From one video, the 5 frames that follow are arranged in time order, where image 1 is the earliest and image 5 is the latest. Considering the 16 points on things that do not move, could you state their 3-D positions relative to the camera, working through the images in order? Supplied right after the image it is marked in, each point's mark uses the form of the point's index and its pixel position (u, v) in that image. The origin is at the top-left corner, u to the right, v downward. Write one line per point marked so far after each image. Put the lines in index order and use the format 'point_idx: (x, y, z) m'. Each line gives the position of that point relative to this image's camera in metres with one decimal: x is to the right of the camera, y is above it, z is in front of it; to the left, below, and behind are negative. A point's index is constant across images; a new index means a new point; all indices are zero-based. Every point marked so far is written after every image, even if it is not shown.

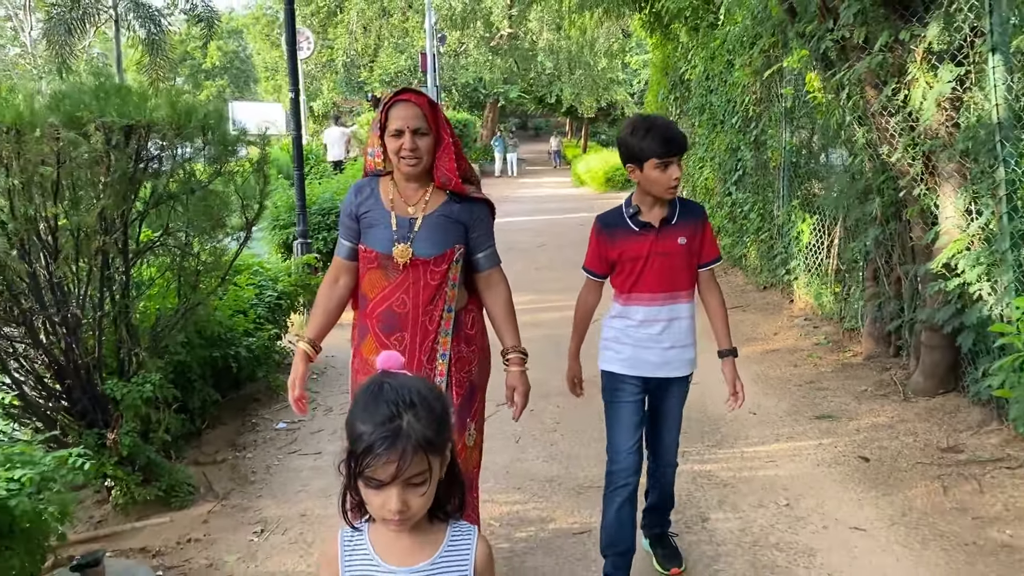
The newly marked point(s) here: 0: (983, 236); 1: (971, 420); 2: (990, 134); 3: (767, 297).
0: (+1.9, +0.2, +3.5) m
1: (+2.0, -0.6, +3.8) m
2: (+1.8, +0.6, +3.4) m
3: (+2.0, -0.1, +6.7) m
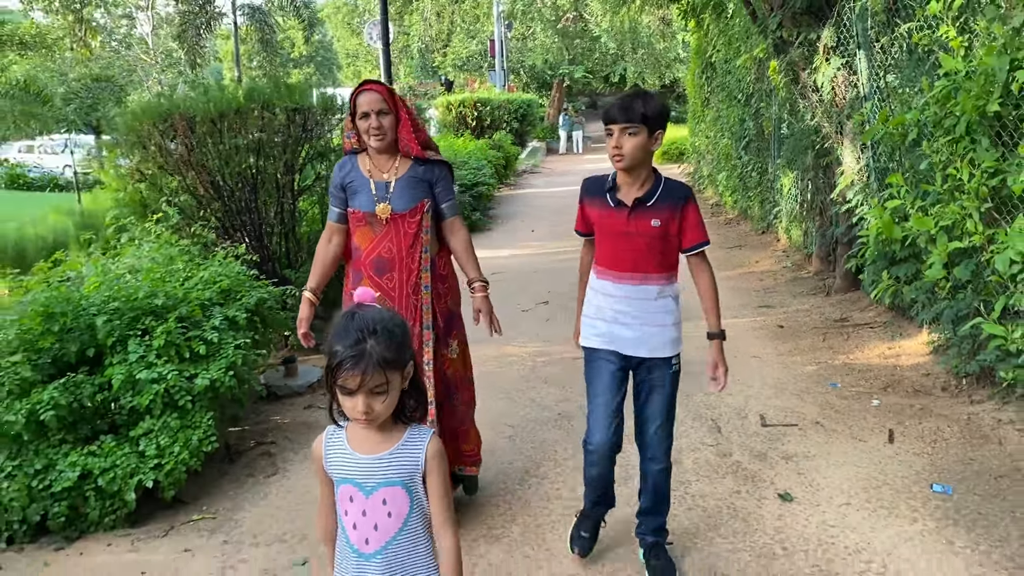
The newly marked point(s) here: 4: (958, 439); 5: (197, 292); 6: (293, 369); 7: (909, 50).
0: (+2.0, +0.7, +5.2) m
1: (+2.2, -0.1, +5.5) m
2: (+2.0, +1.0, +5.0) m
3: (+2.4, +0.5, +8.4) m
4: (+1.8, -0.6, +3.5) m
5: (-1.3, 0.0, +3.7) m
6: (-1.1, -0.4, +4.5) m
7: (+1.9, +1.2, +4.4) m
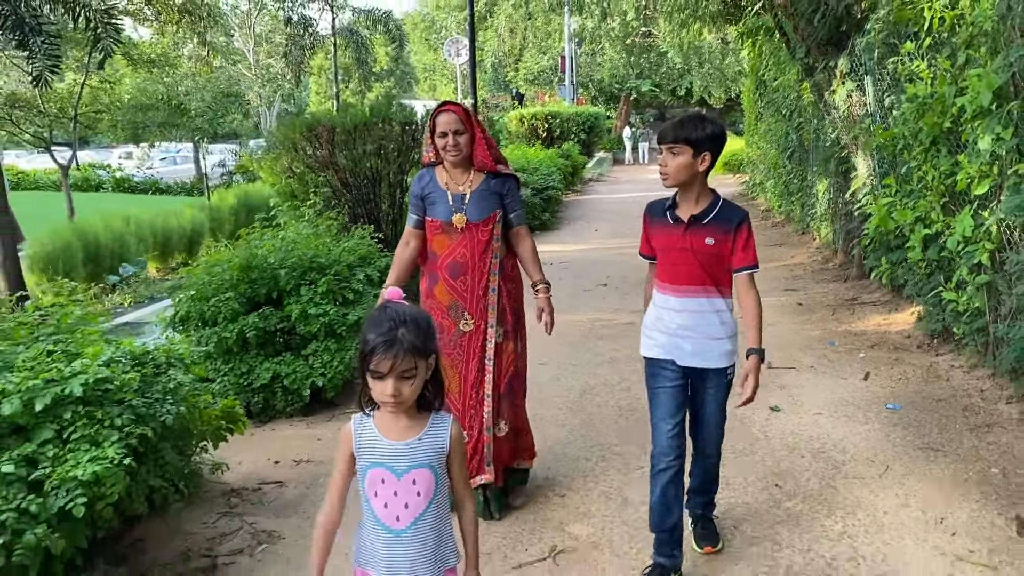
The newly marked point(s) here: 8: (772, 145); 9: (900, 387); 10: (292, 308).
0: (+2.5, +0.8, +6.2) m
1: (+2.6, 0.0, +6.5) m
2: (+2.4, +1.2, +6.1) m
3: (+3.1, +0.5, +9.4) m
4: (+2.1, -0.5, +4.6) m
5: (-1.0, +0.2, +5.0) m
6: (-0.7, -0.2, +5.8) m
7: (+2.4, +1.3, +5.5) m
8: (+3.4, +1.9, +11.5) m
9: (+2.0, -0.5, +4.5) m
10: (-1.1, -0.1, +4.5) m
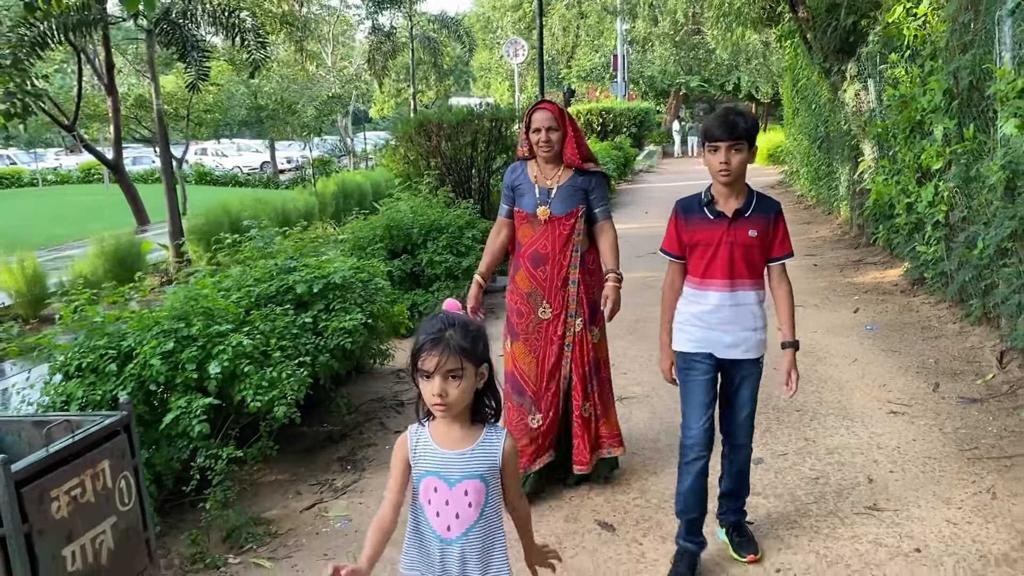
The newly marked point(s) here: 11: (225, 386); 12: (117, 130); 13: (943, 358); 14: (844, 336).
0: (+3.1, +1.1, +7.6) m
1: (+3.2, +0.3, +7.9) m
2: (+3.0, +1.5, +7.5) m
3: (+3.8, +0.9, +10.8) m
4: (+2.6, -0.2, +6.0) m
5: (-0.4, +0.5, +6.6) m
6: (-0.1, +0.1, +7.4) m
7: (+2.9, +1.6, +6.9) m
8: (+4.3, +2.2, +12.9) m
9: (+2.5, -0.2, +5.9) m
10: (-0.6, +0.2, +6.1) m
11: (-1.1, -0.4, +3.3) m
12: (-5.3, +2.1, +11.8) m
13: (+2.4, -0.4, +4.9) m
14: (+2.1, -0.3, +5.5) m
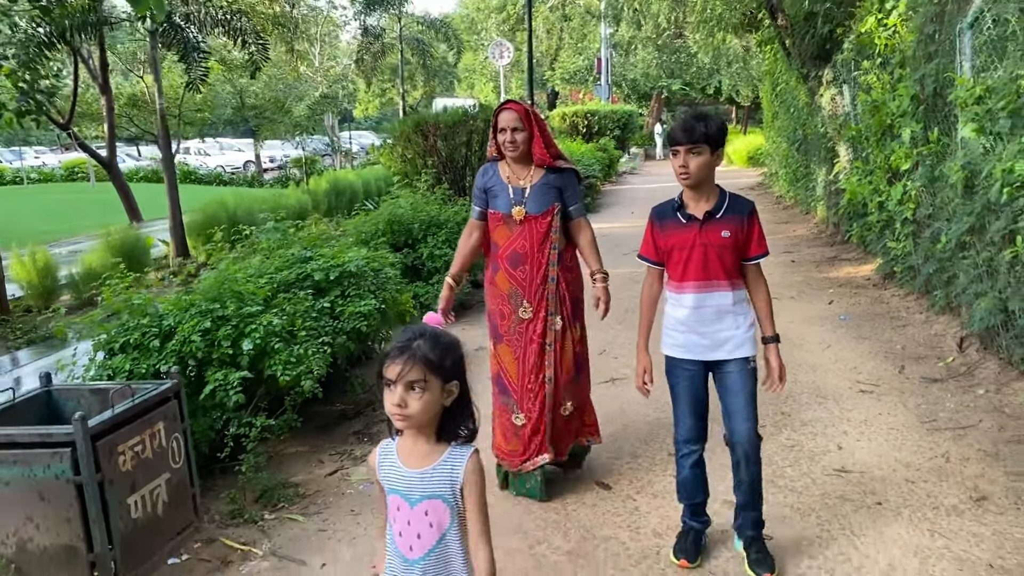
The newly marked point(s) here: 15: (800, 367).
0: (+3.0, +1.1, +8.1) m
1: (+3.2, +0.4, +8.3) m
2: (+3.0, +1.5, +7.9) m
3: (+3.7, +0.9, +11.2) m
4: (+2.6, -0.1, +6.4) m
5: (-0.5, +0.6, +6.9) m
6: (-0.2, +0.2, +7.7) m
7: (+2.9, +1.7, +7.3) m
8: (+4.1, +2.2, +13.3) m
9: (+2.4, -0.1, +6.3) m
10: (-0.6, +0.3, +6.4) m
11: (-1.1, -0.3, +3.7) m
12: (-5.4, +2.2, +12.0) m
13: (+2.4, -0.3, +5.3) m
14: (+2.1, -0.2, +5.9) m
15: (+1.6, -0.4, +5.0) m
